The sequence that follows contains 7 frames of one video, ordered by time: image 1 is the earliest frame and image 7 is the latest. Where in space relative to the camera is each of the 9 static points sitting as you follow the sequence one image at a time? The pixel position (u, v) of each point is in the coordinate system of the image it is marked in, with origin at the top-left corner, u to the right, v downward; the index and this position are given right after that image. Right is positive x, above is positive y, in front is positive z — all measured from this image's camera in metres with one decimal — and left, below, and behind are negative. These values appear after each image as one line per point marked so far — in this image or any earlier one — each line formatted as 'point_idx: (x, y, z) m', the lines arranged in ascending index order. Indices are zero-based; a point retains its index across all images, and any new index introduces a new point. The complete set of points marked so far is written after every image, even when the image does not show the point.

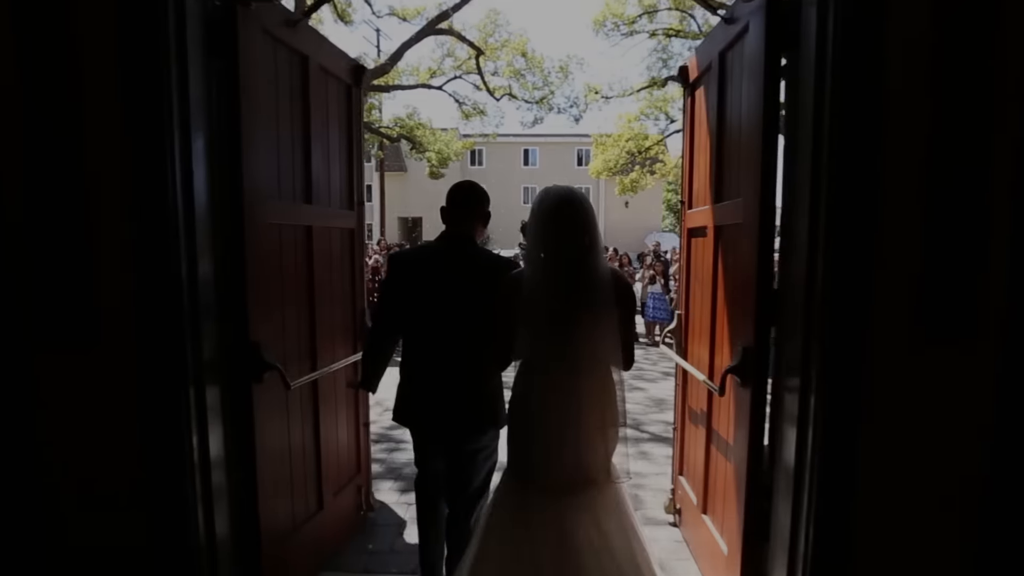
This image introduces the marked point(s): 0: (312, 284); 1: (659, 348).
0: (-1.2, 0.0, +3.3) m
1: (+3.1, -1.3, +11.9) m
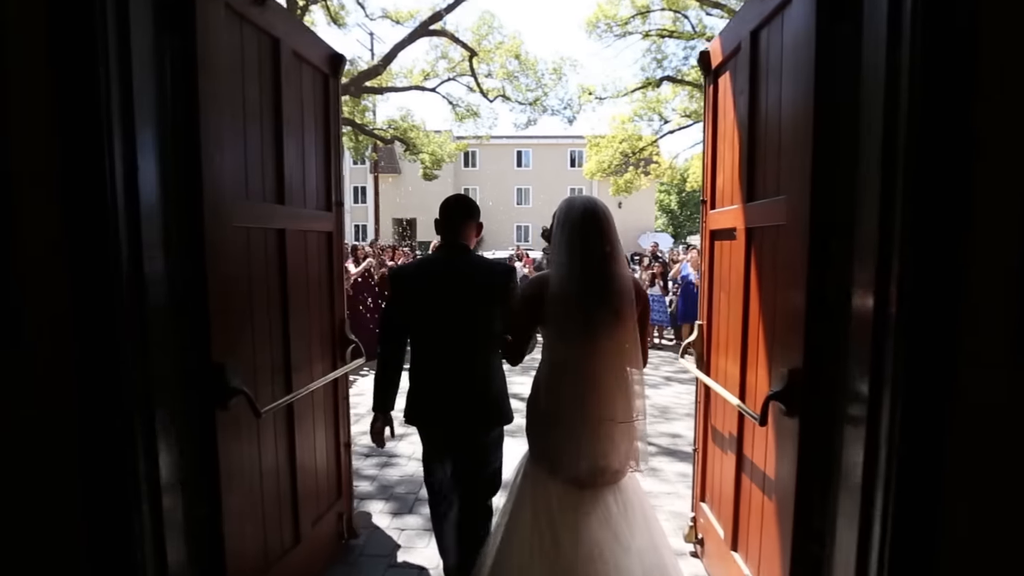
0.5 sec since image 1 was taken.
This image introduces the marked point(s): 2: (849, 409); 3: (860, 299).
0: (-1.2, 0.0, +2.9) m
1: (+3.1, -1.4, +11.5) m
2: (+1.2, -0.4, +2.0) m
3: (+1.2, 0.0, +2.0) m
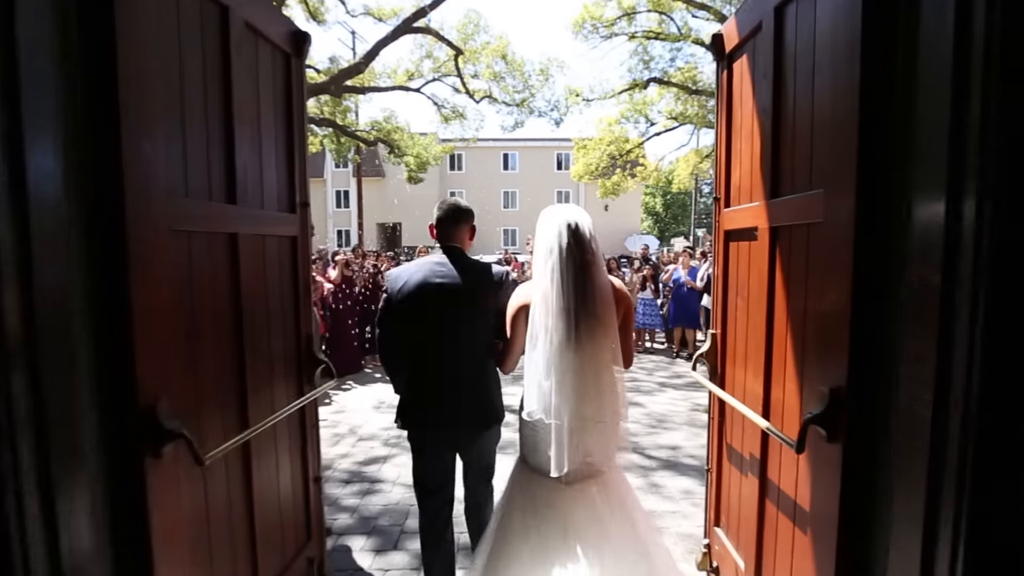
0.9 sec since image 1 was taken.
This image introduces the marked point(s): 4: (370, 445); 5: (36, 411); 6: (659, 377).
0: (-1.2, -0.1, +2.5) m
1: (+2.8, -1.4, +11.2) m
2: (+1.2, -0.5, +1.7) m
3: (+1.2, -0.1, +1.6) m
4: (-1.5, -1.7, +5.9) m
5: (-1.3, -0.3, +1.5) m
6: (+2.5, -1.5, +9.4) m
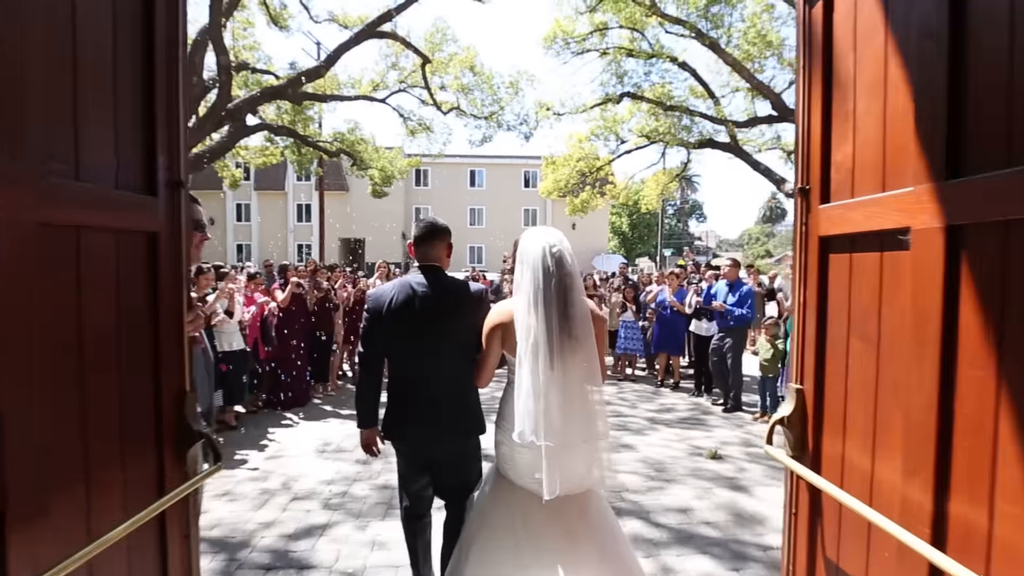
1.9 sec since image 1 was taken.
0: (-1.2, -0.2, +1.3) m
1: (+2.3, -1.8, +10.3) m
2: (+1.3, -0.5, +0.7) m
3: (+1.3, -0.1, +0.6) m
4: (-1.8, -1.9, +4.7) m
5: (-1.2, -0.4, +0.3) m
6: (+2.1, -1.9, +8.5) m
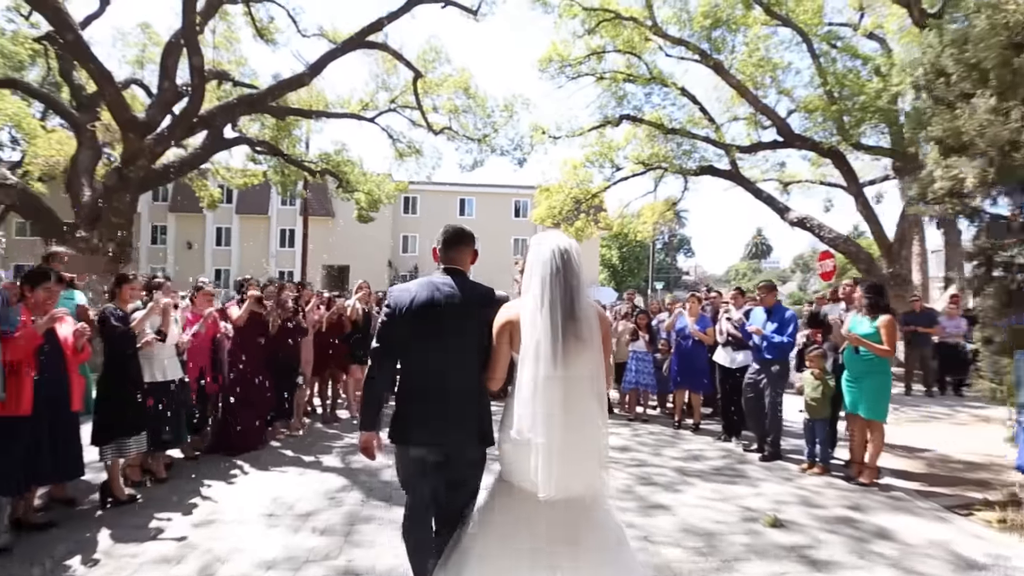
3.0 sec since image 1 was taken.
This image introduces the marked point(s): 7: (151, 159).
0: (-1.0, 0.0, 0.0) m
1: (+2.2, -2.3, +8.9) m
2: (+1.4, -0.4, -0.6) m
3: (+1.5, 0.0, -0.7) m
4: (-1.7, -1.9, +3.3) m
5: (-1.0, -0.2, -1.0) m
6: (+2.0, -2.2, +7.1) m
7: (-9.6, +3.4, +14.6) m
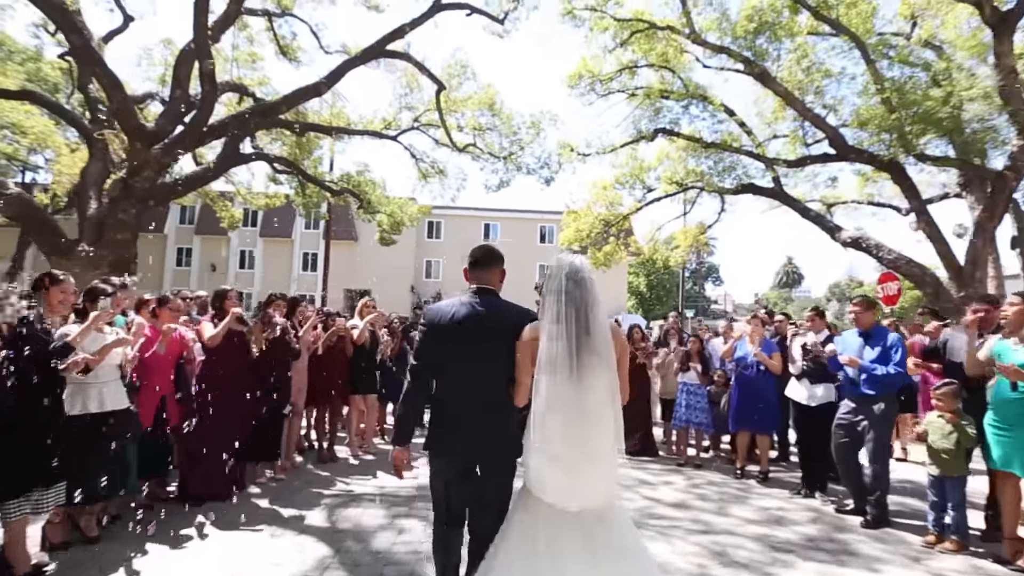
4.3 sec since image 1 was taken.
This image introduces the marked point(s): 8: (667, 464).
0: (-1.0, +0.2, -1.3) m
1: (+2.6, -2.5, +7.3) m
2: (+1.4, -0.2, -2.0) m
3: (+1.5, +0.3, -2.1) m
4: (-1.5, -1.8, +1.9) m
5: (-1.0, +0.1, -2.3) m
6: (+2.4, -2.4, +5.6) m
7: (-8.9, +3.0, +13.8) m
8: (+2.4, -2.7, +8.5) m
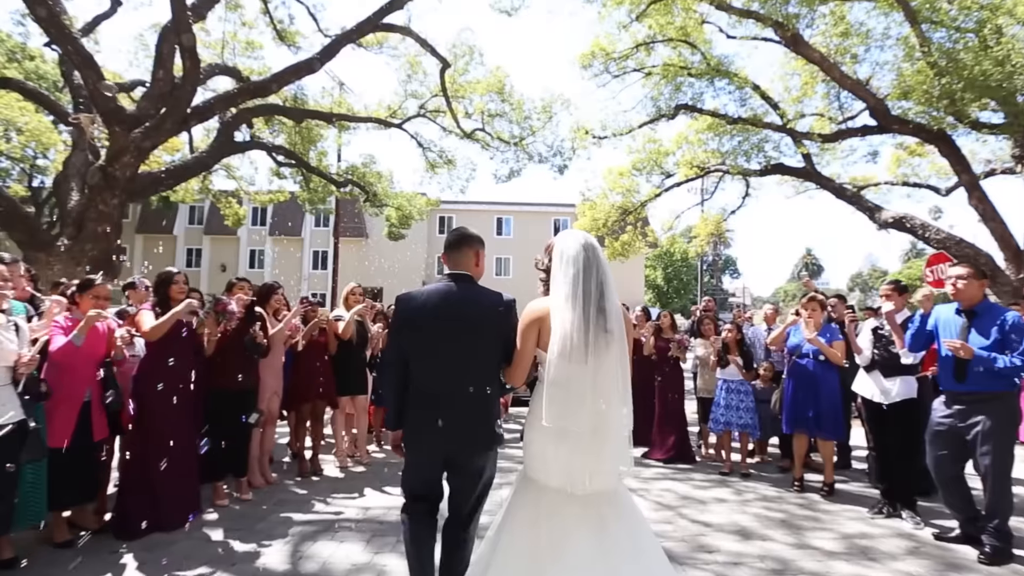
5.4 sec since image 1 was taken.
0: (-1.1, +0.4, -2.4) m
1: (+2.8, -2.2, +6.1) m
2: (+1.3, +0.1, -3.3) m
3: (+1.3, +0.5, -3.3) m
4: (-1.5, -1.7, +0.8) m
5: (-1.2, +0.3, -3.4) m
6: (+2.5, -2.1, +4.3) m
7: (-8.7, +3.1, +12.9) m
8: (+2.6, -2.4, +7.2) m
